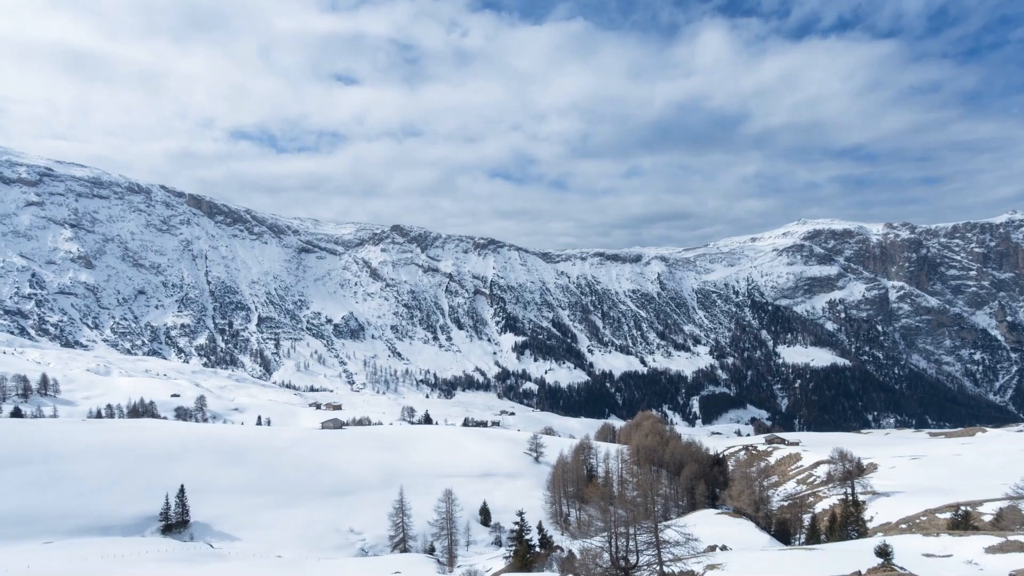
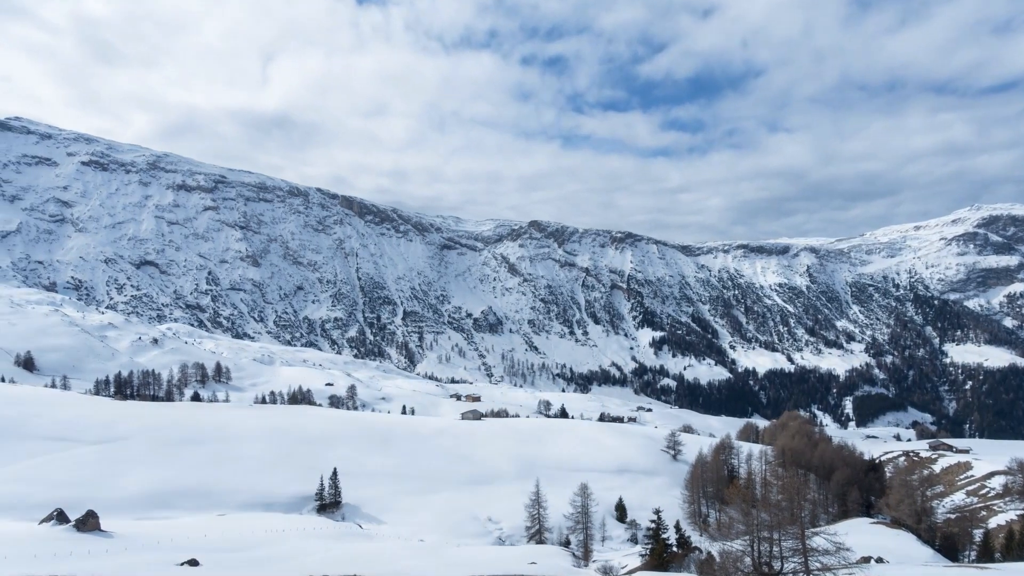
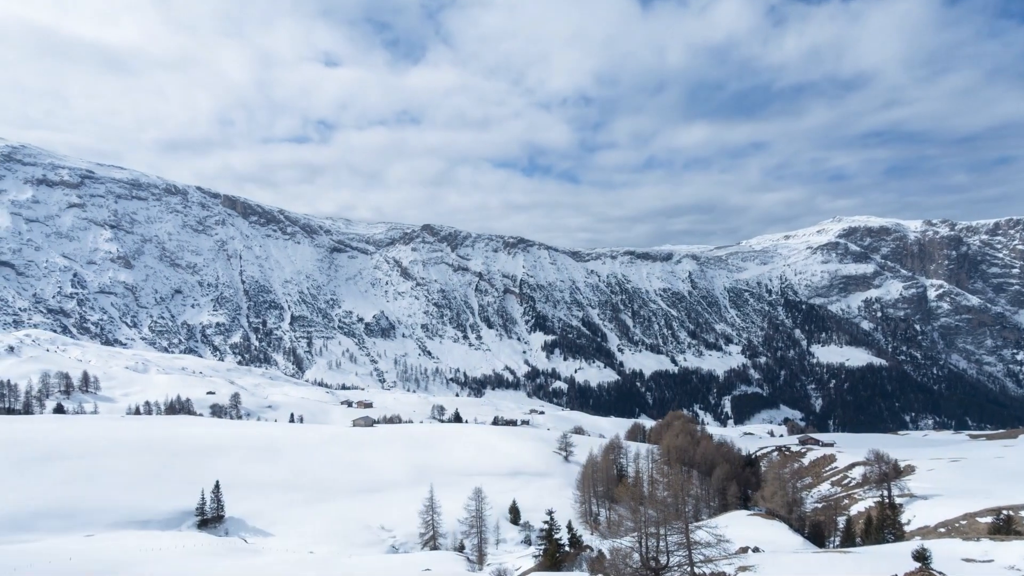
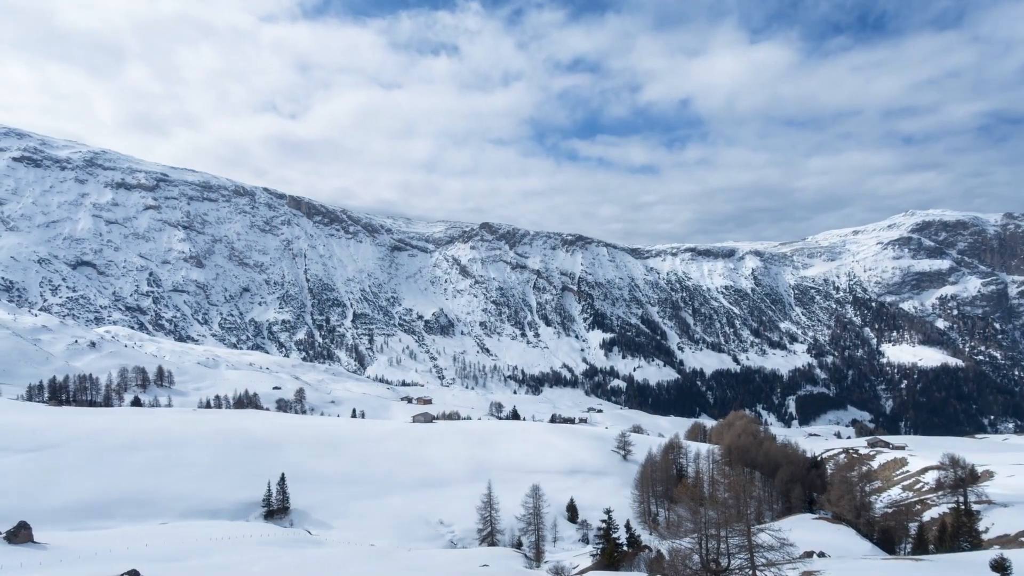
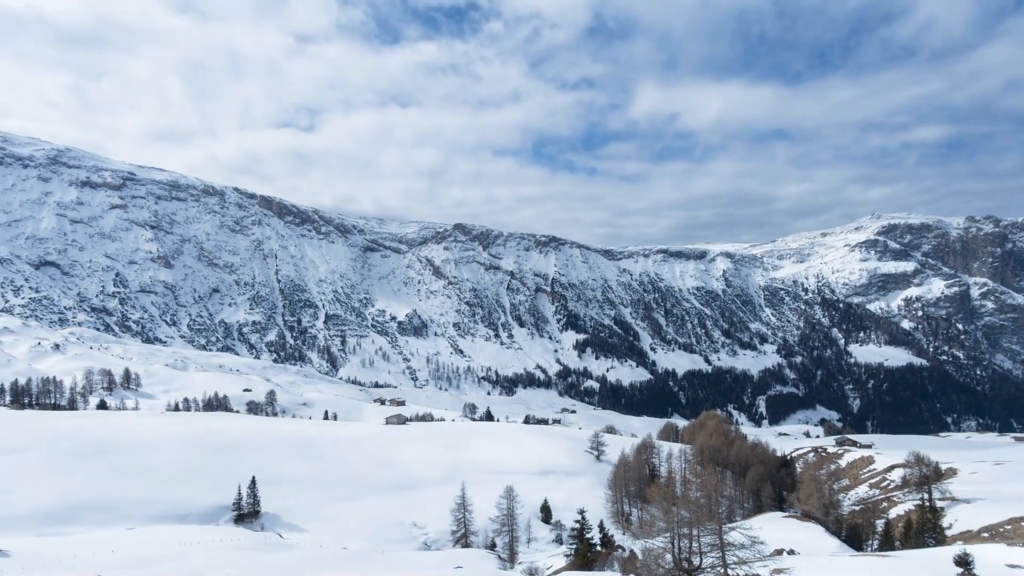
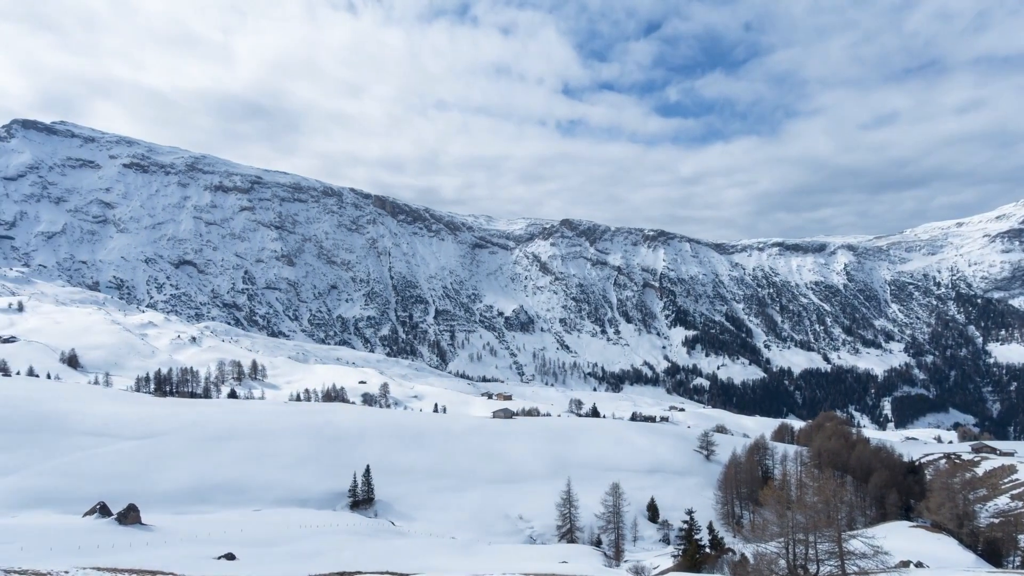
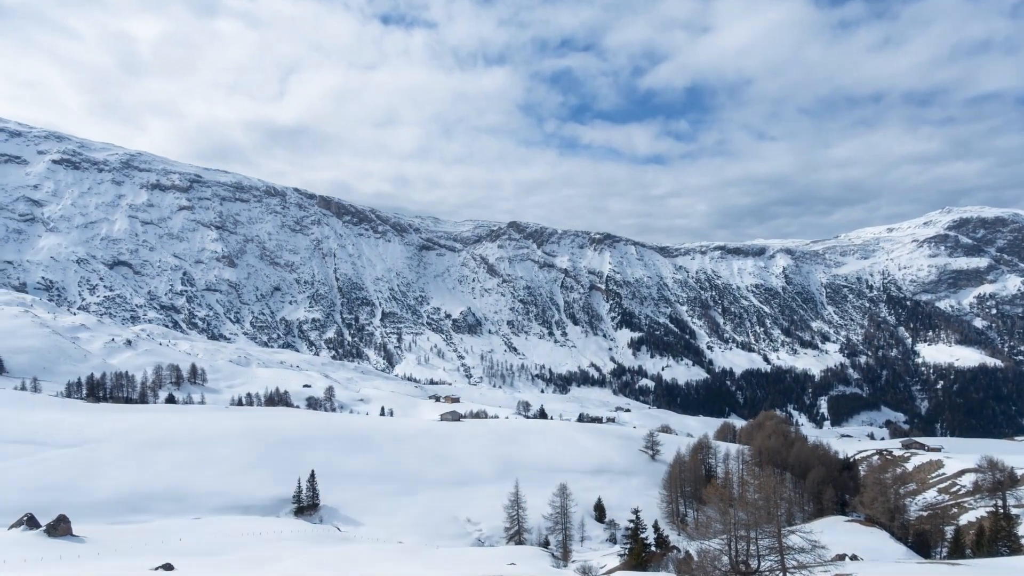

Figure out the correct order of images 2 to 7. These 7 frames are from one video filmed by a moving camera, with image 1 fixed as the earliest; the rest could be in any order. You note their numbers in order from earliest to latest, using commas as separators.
3, 5, 4, 7, 2, 6
